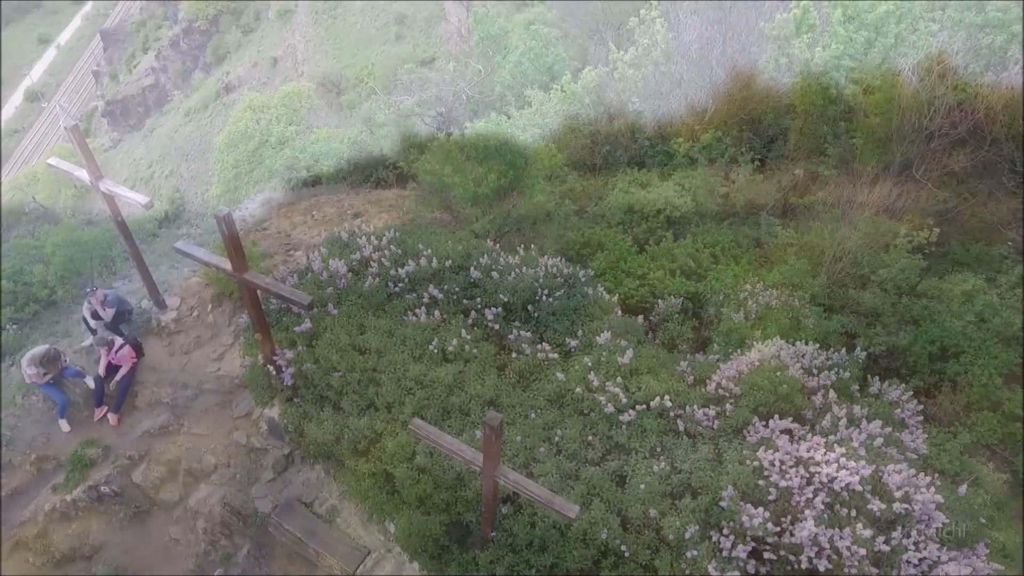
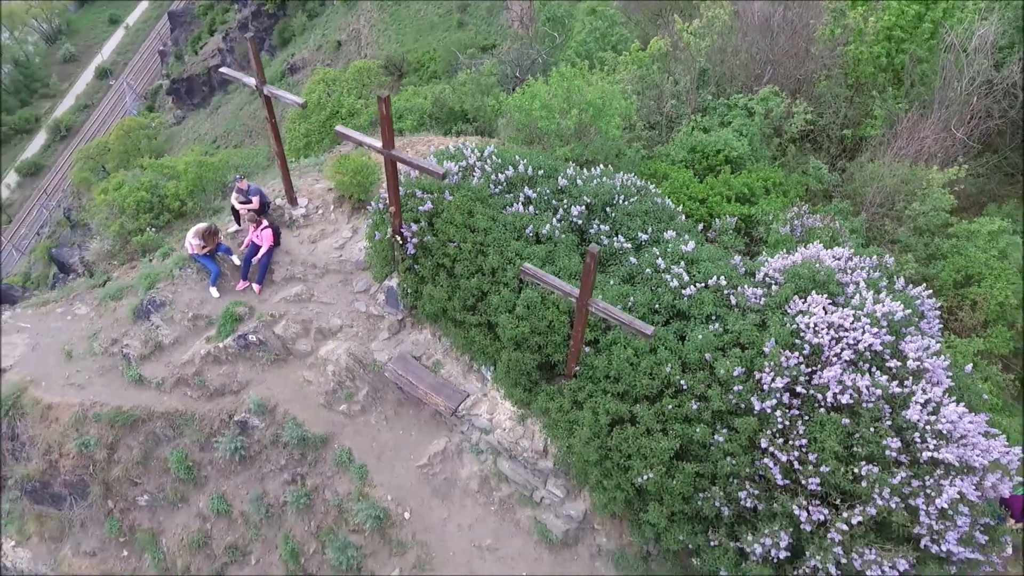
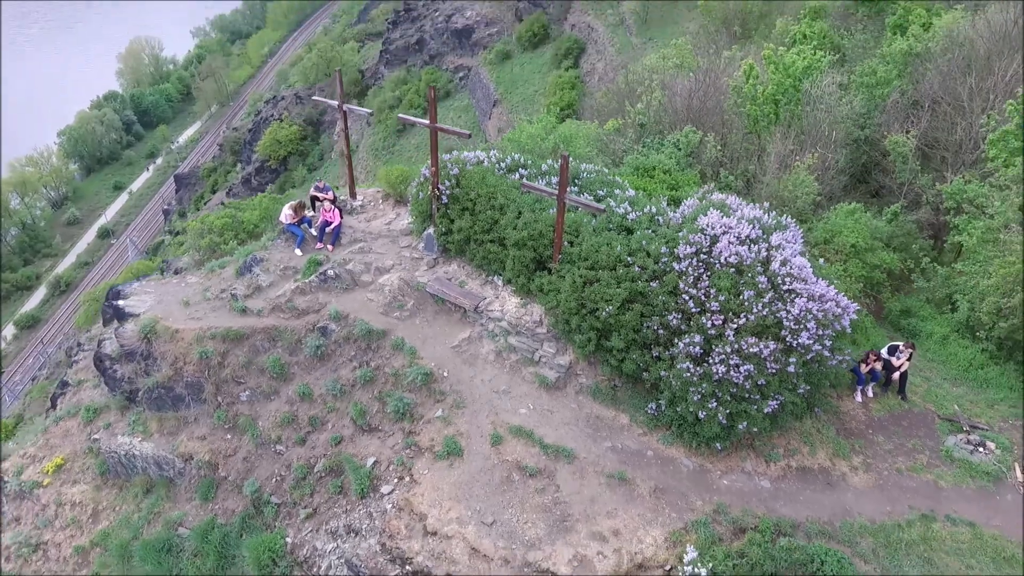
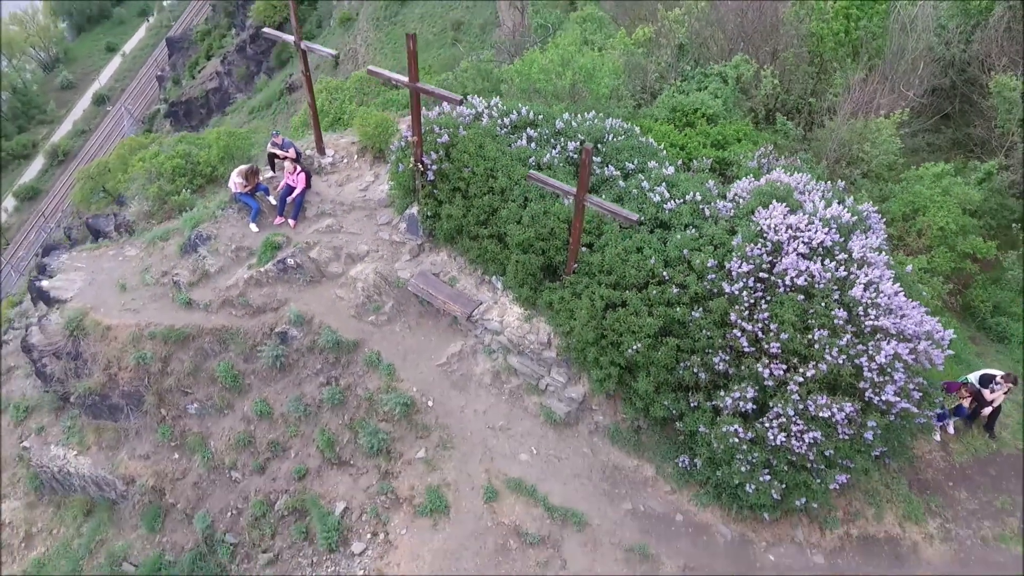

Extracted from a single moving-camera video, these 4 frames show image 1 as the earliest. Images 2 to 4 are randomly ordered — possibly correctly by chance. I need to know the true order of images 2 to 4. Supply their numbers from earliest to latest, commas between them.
2, 4, 3
